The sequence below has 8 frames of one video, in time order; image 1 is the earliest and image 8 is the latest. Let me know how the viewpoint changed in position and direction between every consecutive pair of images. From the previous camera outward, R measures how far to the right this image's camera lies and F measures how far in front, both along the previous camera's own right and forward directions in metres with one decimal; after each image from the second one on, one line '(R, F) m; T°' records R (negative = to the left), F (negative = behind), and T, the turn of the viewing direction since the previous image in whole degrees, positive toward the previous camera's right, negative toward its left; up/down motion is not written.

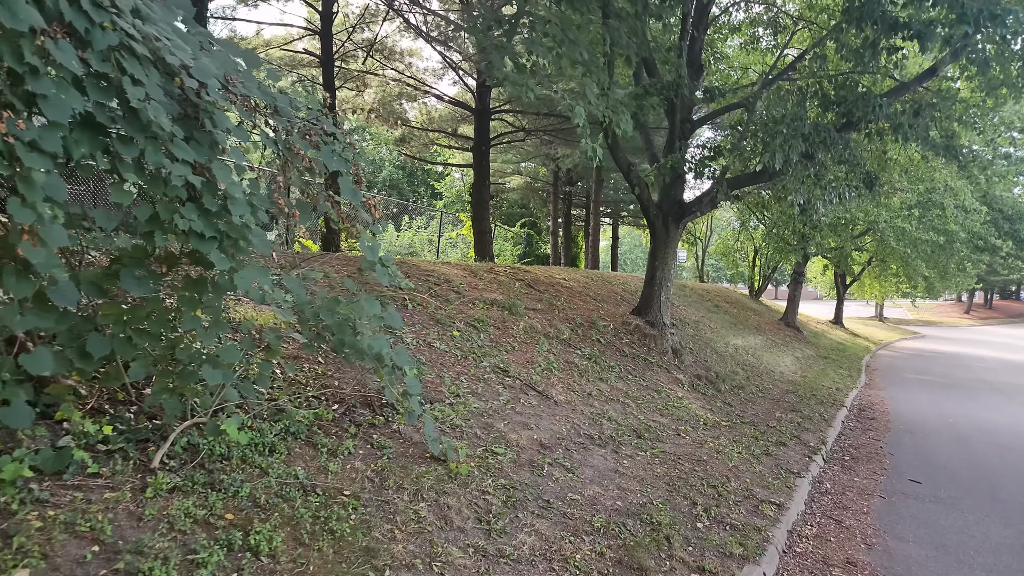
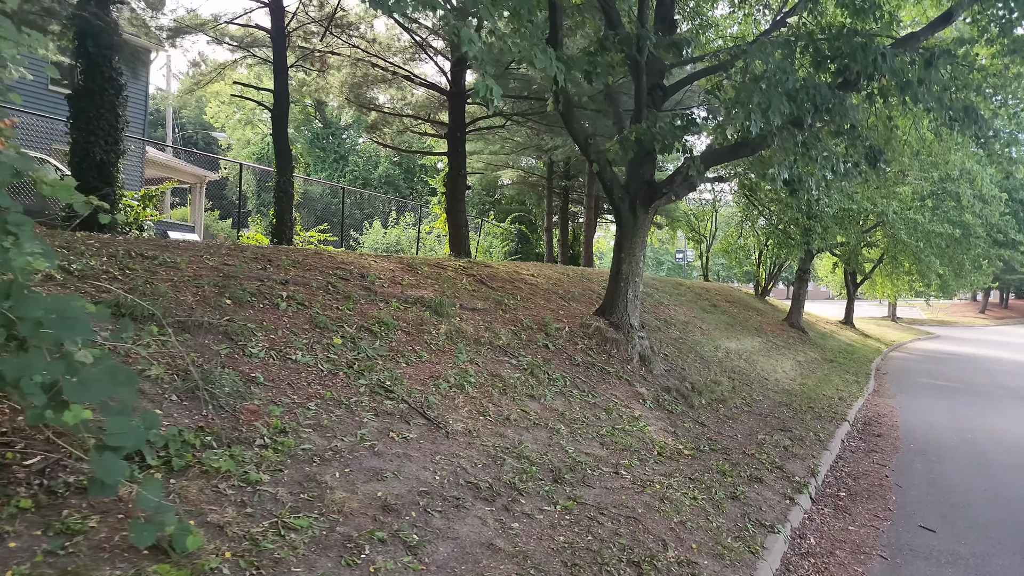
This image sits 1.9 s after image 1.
(+0.7, +1.4) m; -1°
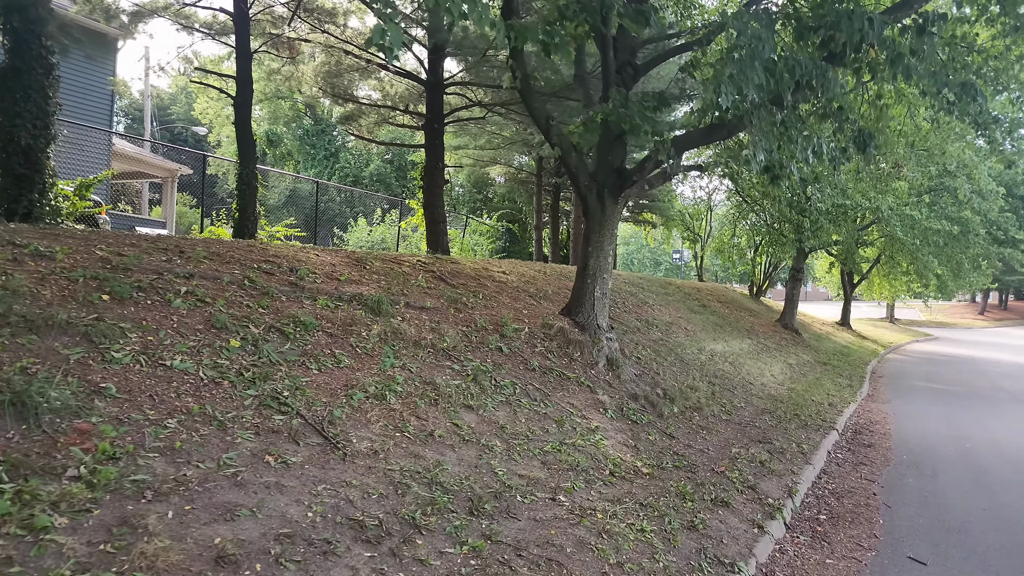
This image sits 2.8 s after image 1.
(+0.4, +0.7) m; 0°
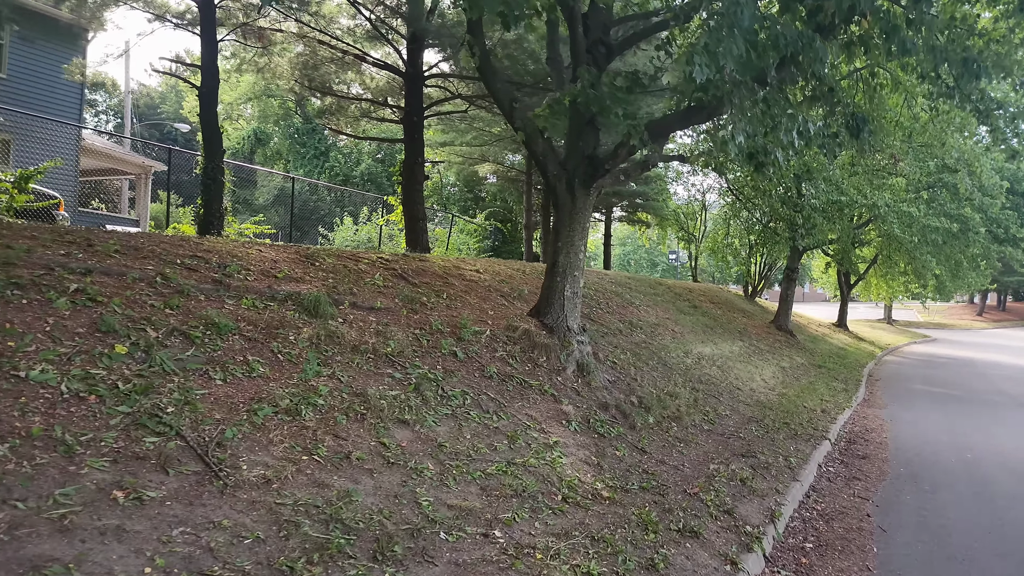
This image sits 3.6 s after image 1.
(+0.3, +0.6) m; 0°
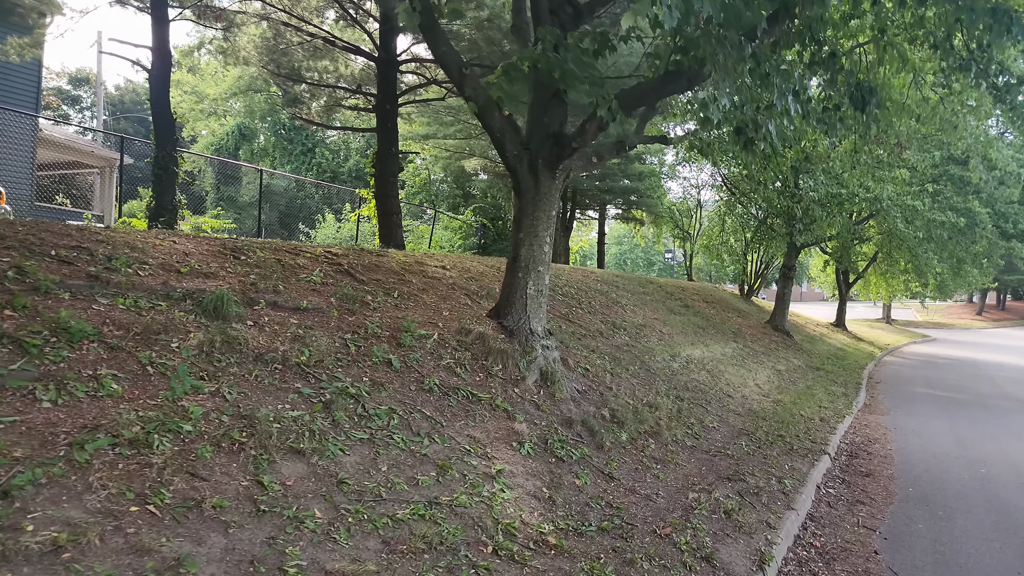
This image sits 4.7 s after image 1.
(+0.3, +0.8) m; 0°
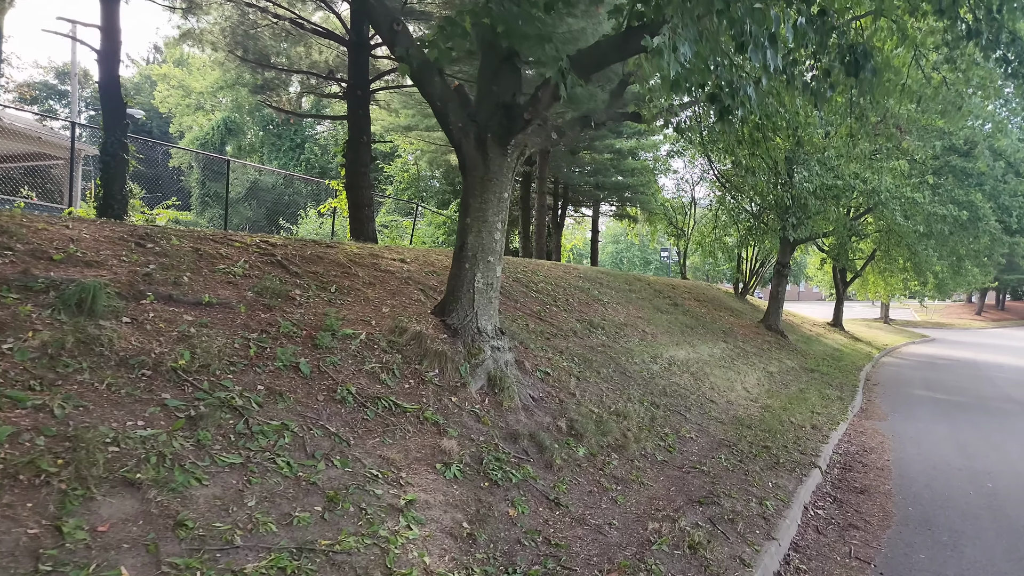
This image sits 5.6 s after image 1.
(+0.3, +0.7) m; 0°
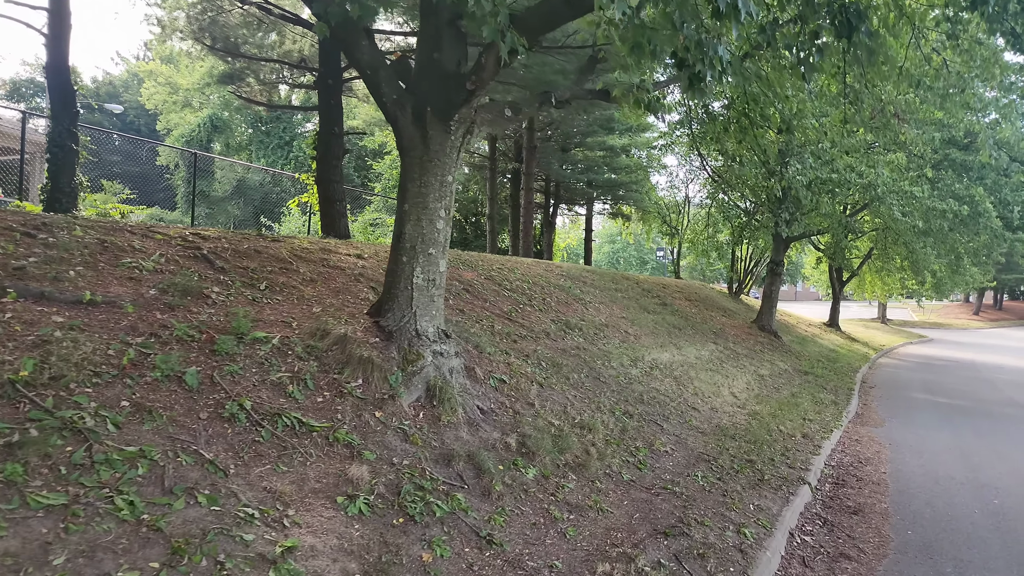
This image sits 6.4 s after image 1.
(+0.3, +0.6) m; 0°
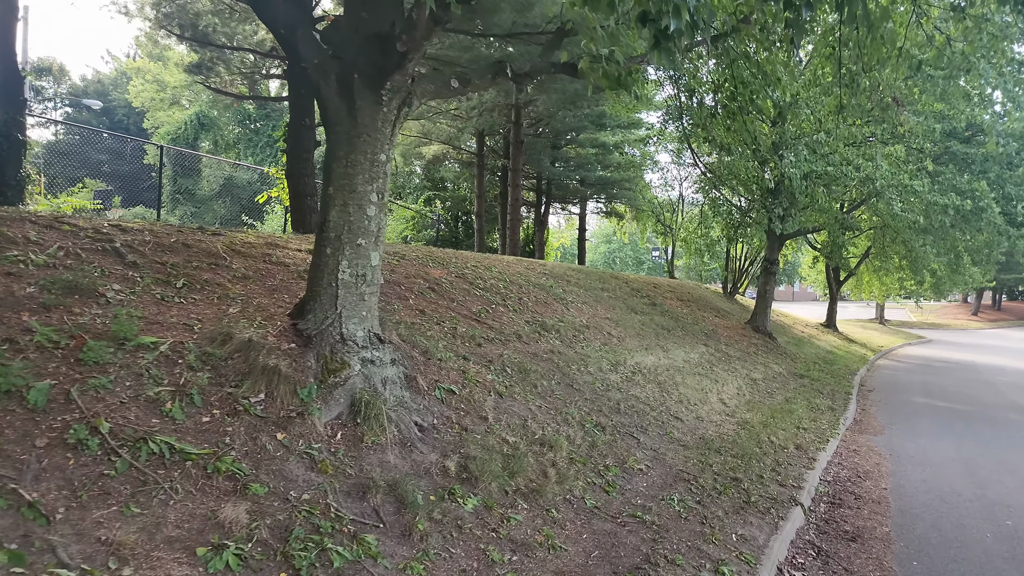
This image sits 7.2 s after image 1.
(+0.3, +0.6) m; 0°
